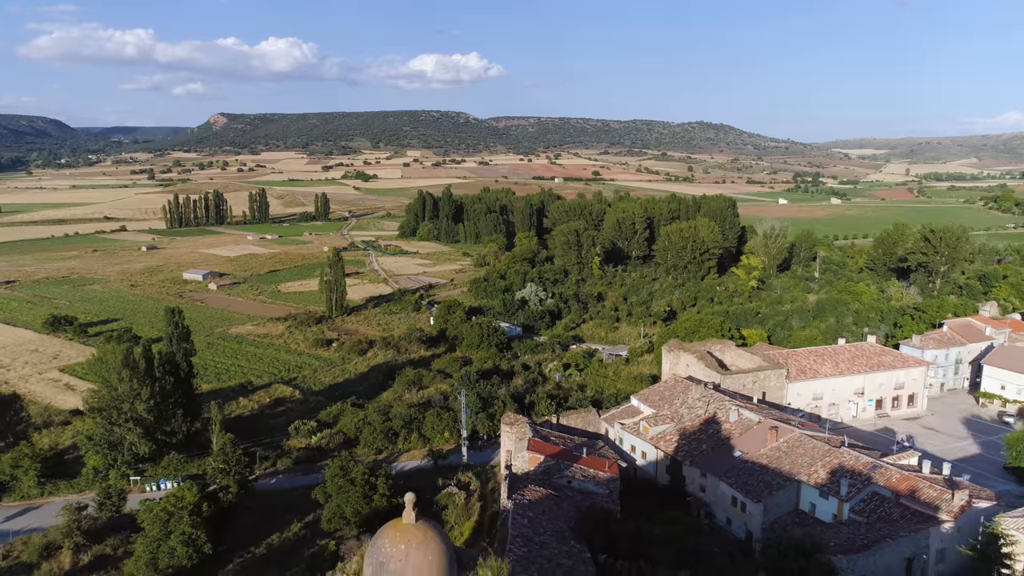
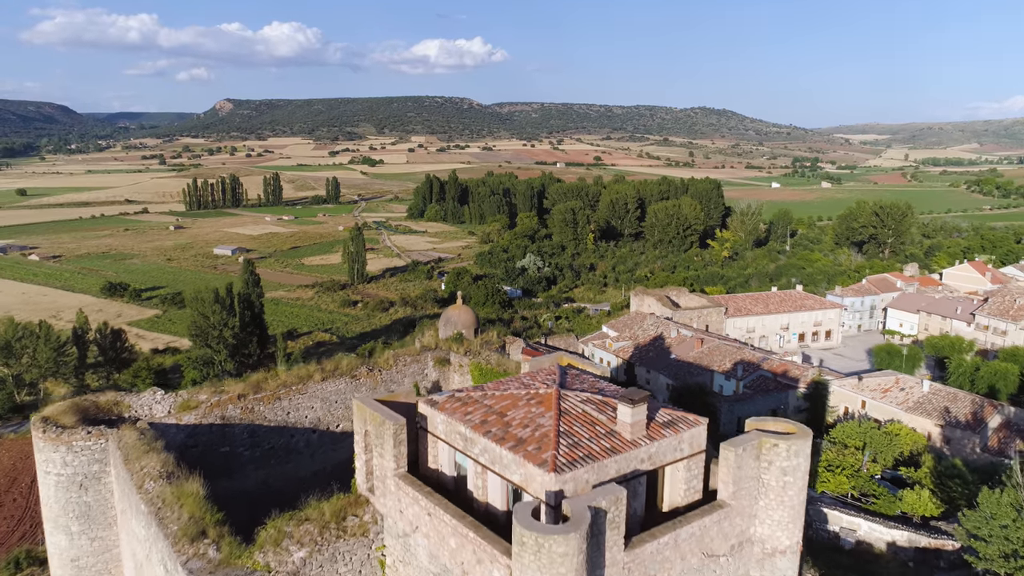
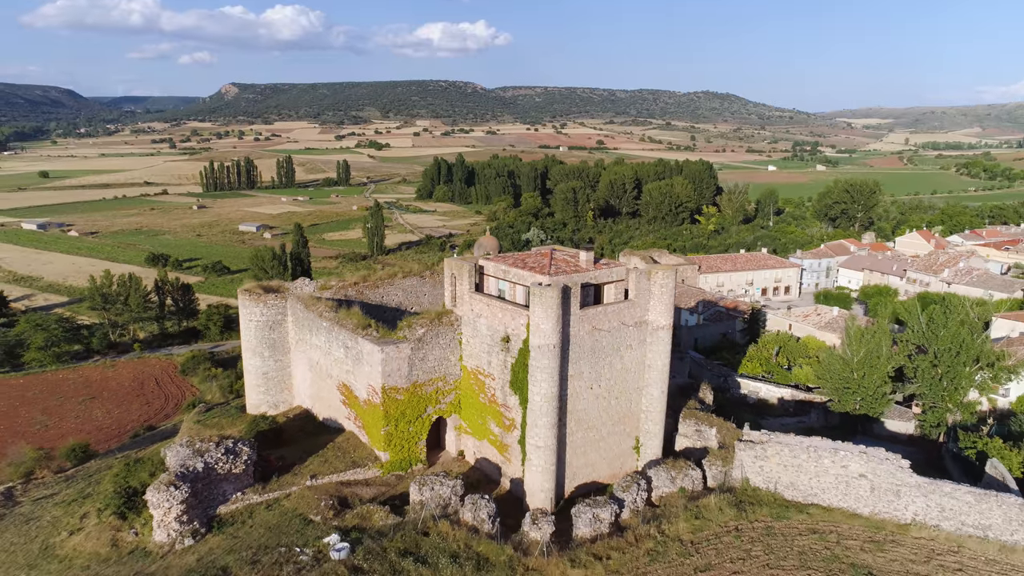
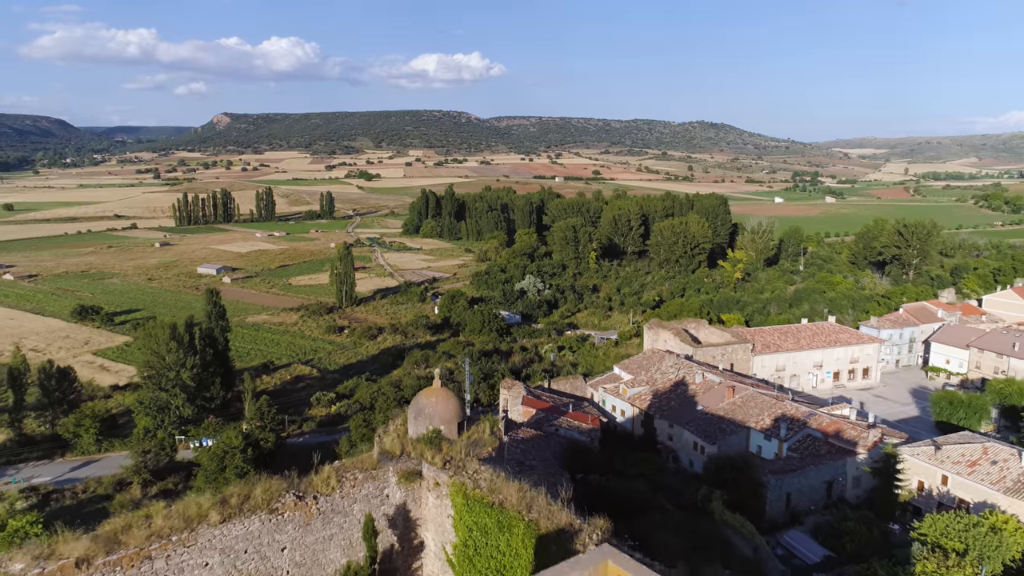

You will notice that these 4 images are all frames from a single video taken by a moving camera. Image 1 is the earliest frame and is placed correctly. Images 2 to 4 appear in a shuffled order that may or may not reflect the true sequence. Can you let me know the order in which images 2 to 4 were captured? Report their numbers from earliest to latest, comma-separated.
4, 2, 3
